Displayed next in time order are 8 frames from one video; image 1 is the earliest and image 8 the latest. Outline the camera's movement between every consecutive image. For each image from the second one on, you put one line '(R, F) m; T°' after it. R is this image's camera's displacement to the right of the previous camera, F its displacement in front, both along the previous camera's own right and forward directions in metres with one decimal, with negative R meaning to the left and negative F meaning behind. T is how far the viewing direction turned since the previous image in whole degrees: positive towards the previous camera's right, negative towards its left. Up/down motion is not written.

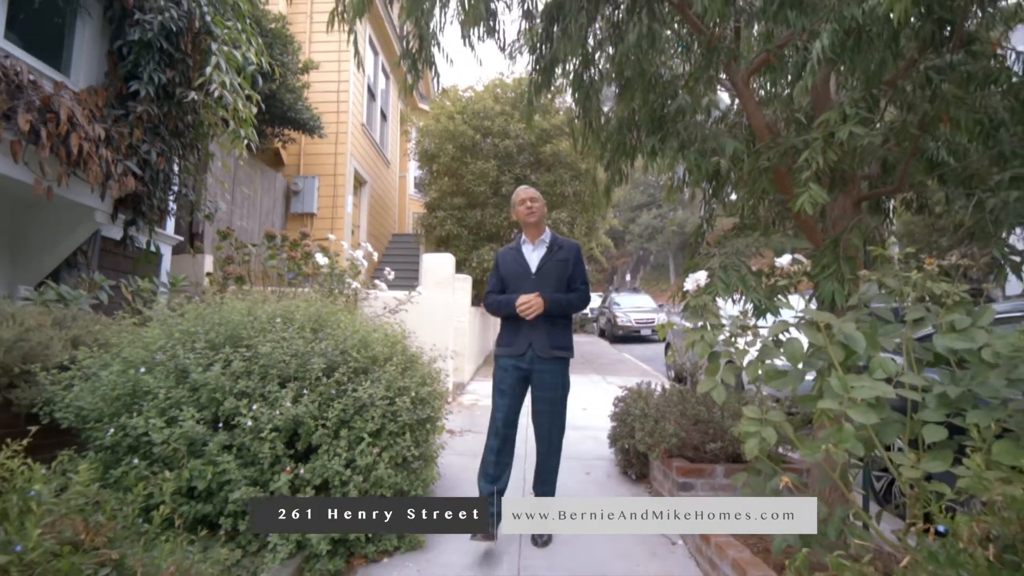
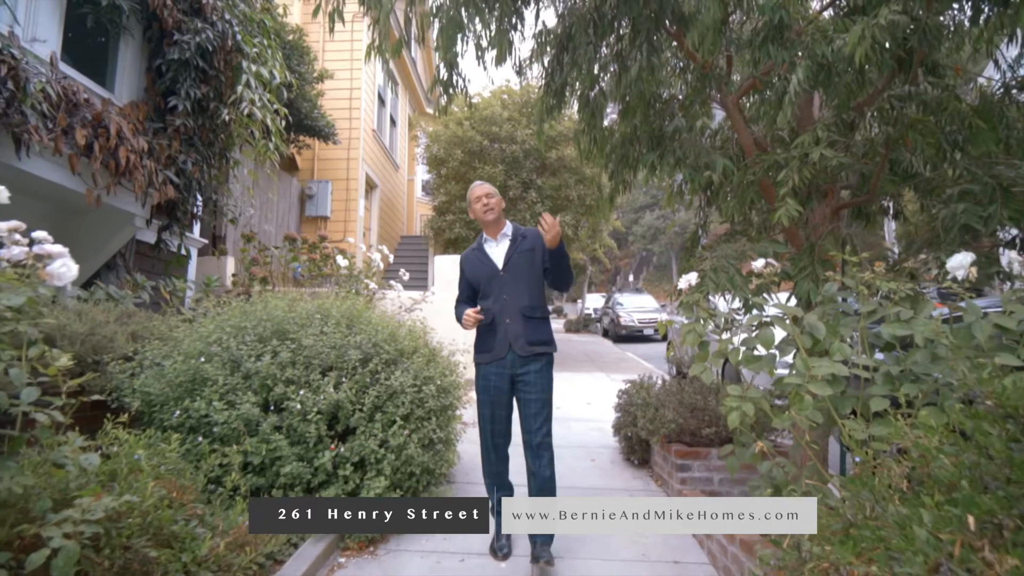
(-0.1, -0.4) m; 0°
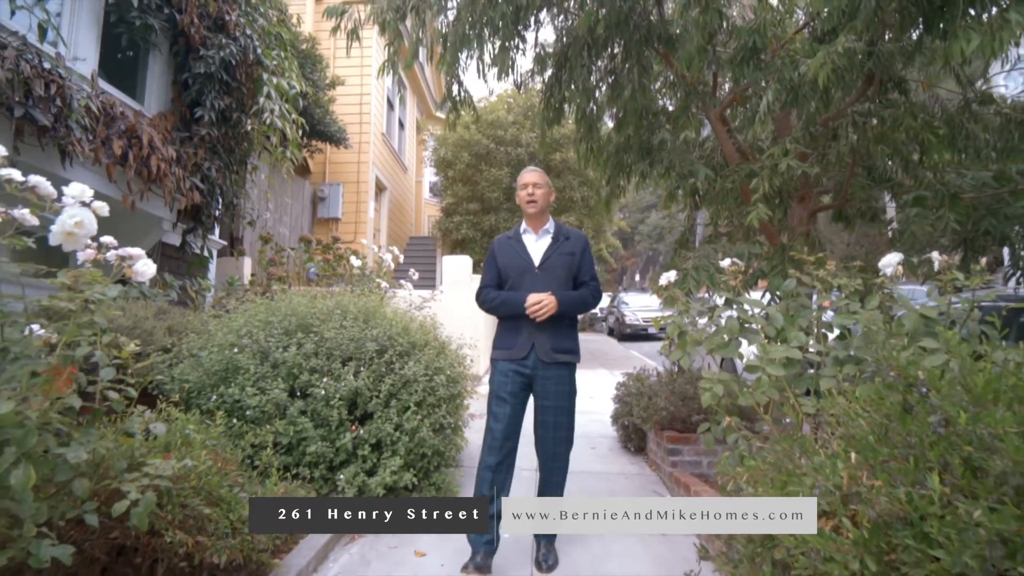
(0.0, -0.4) m; -1°
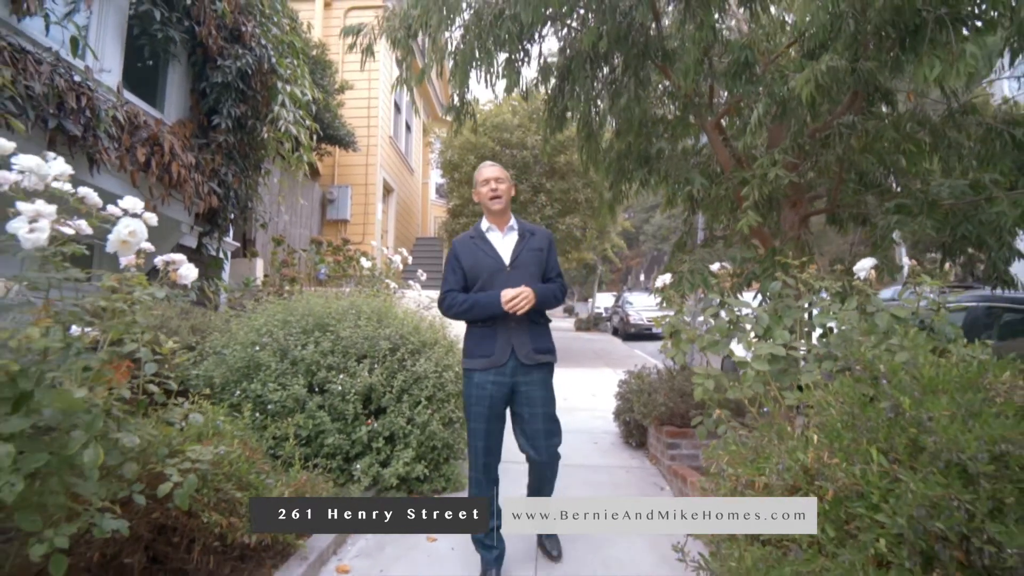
(0.0, -0.2) m; 0°
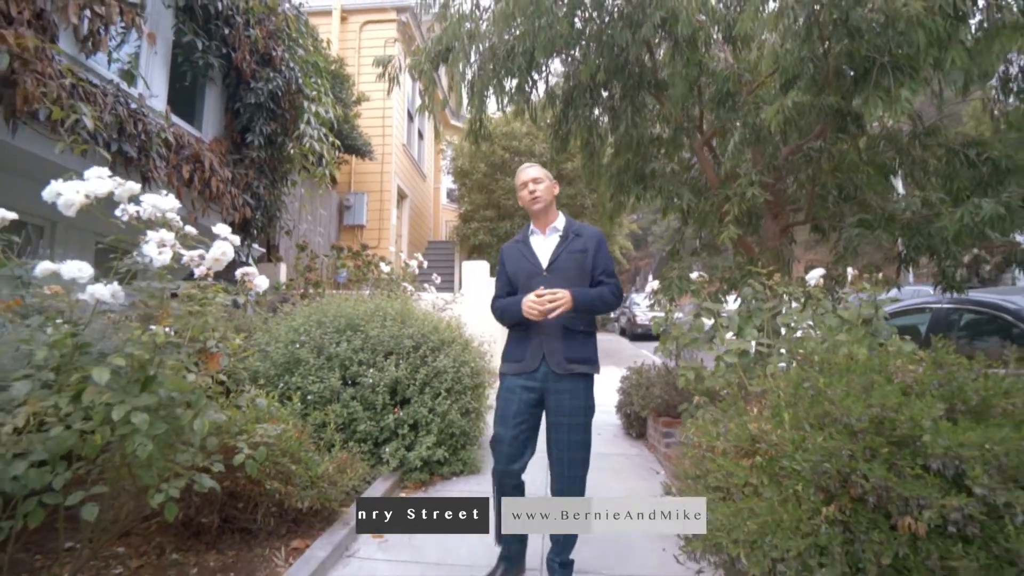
(0.0, -0.5) m; -1°
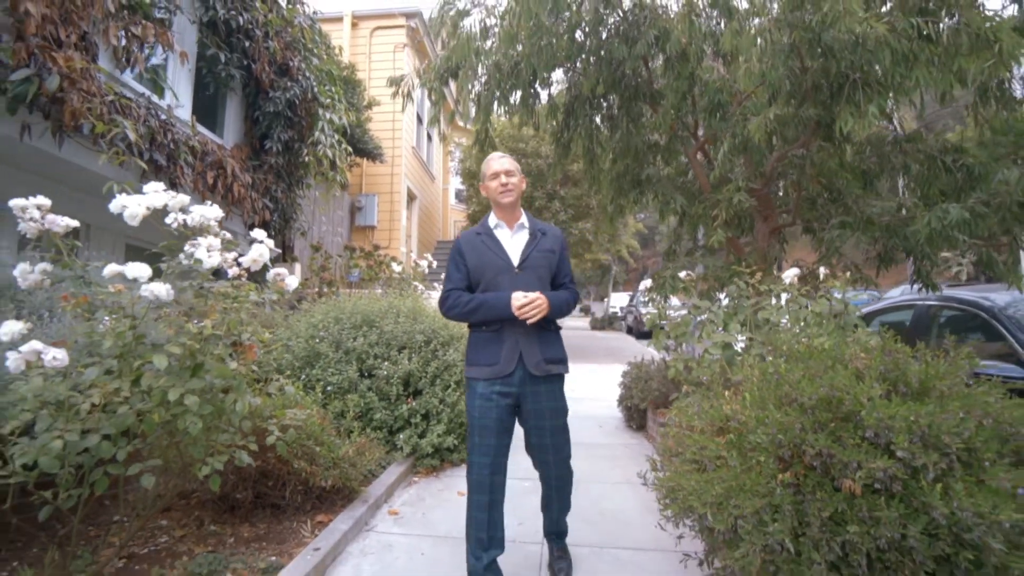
(0.0, -0.3) m; -1°
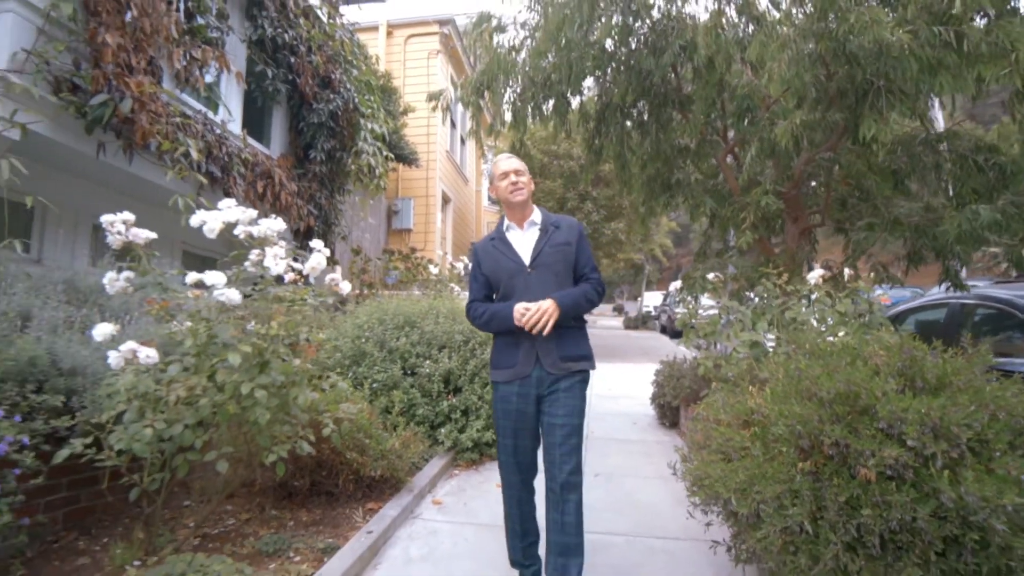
(0.0, -0.2) m; -3°
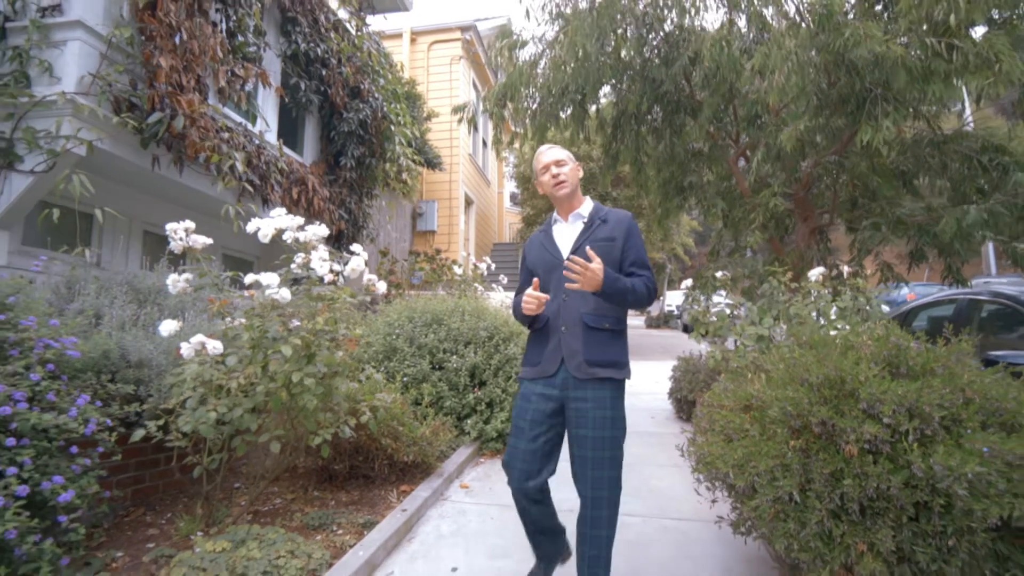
(0.0, -0.3) m; -2°
